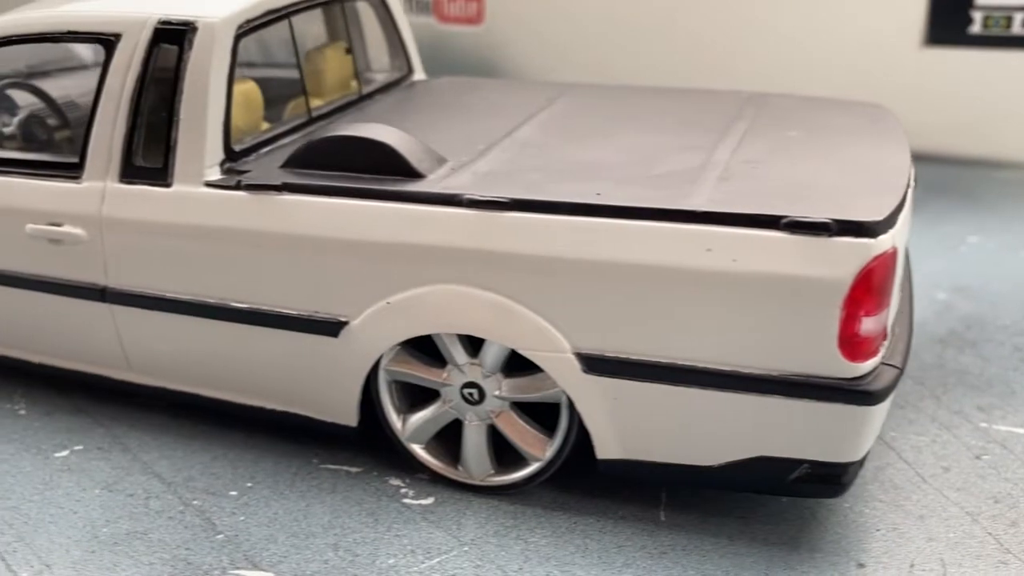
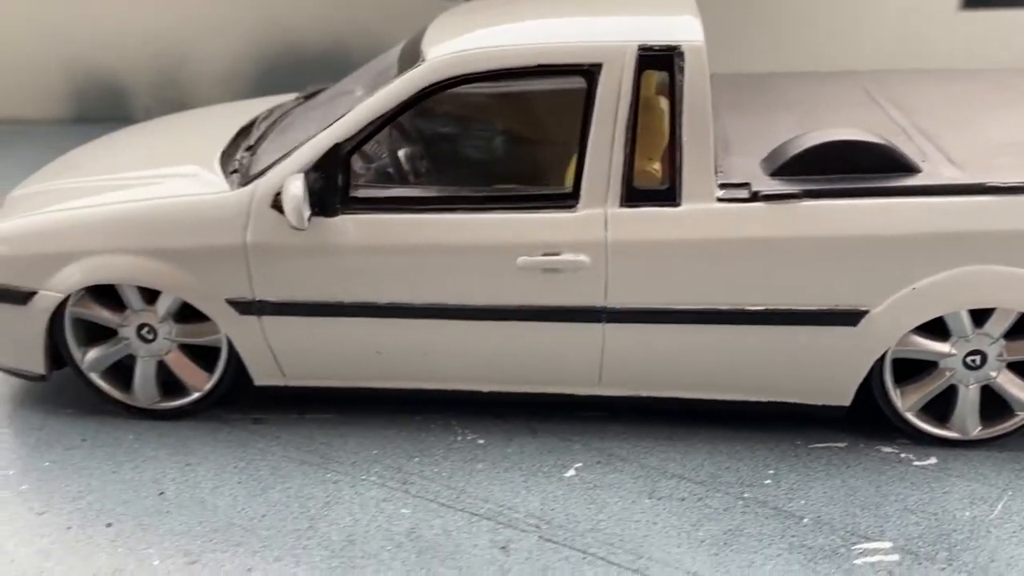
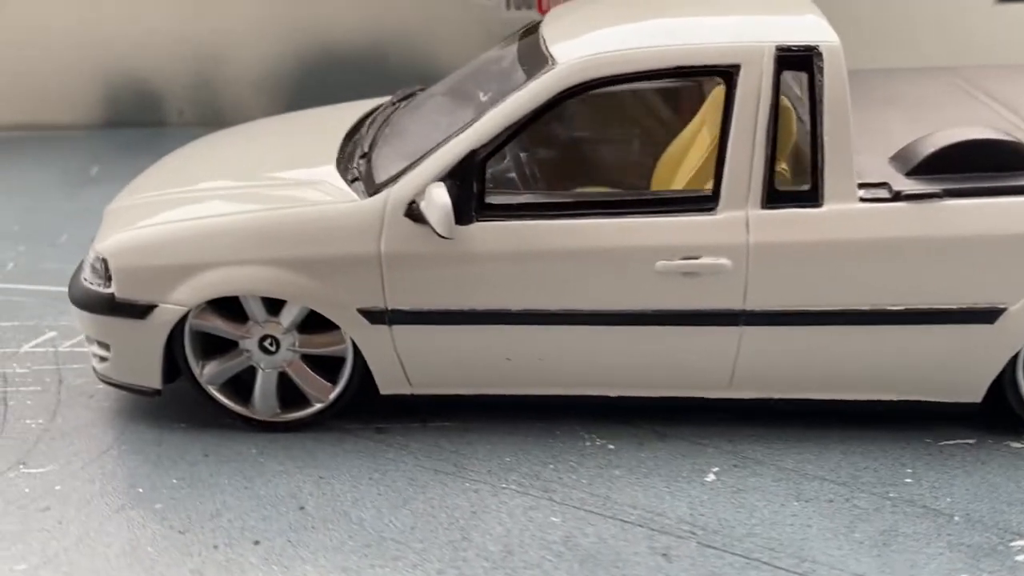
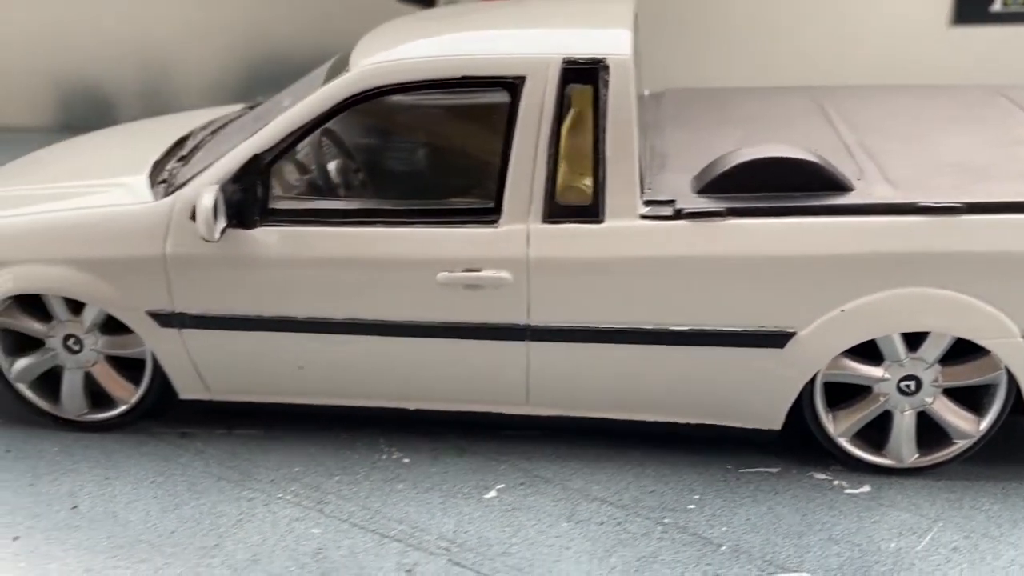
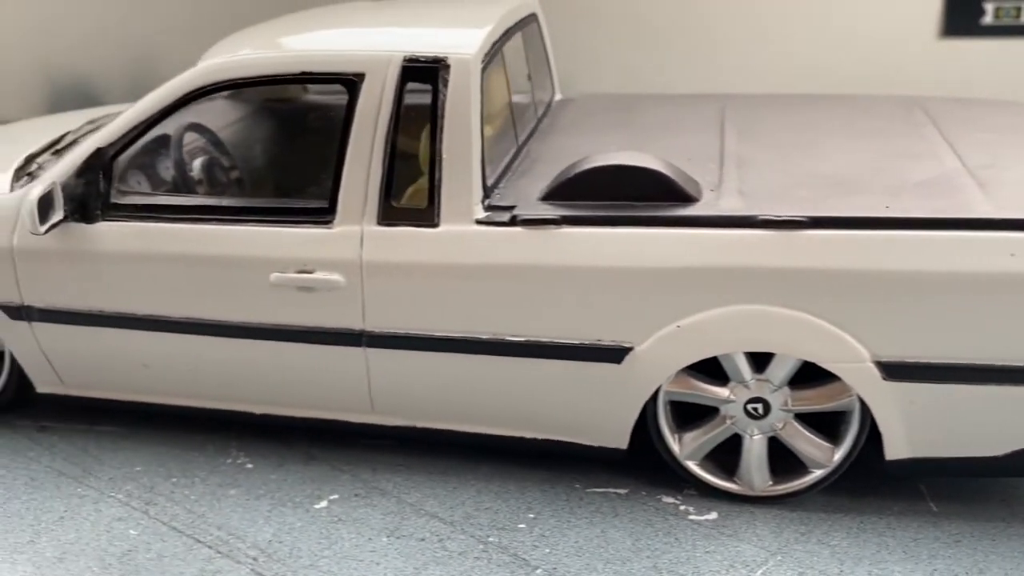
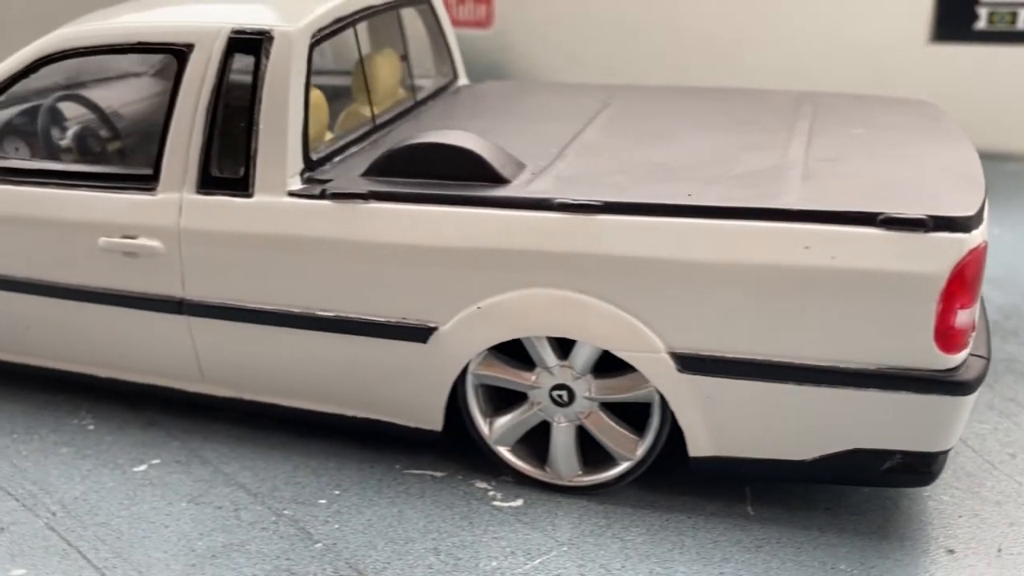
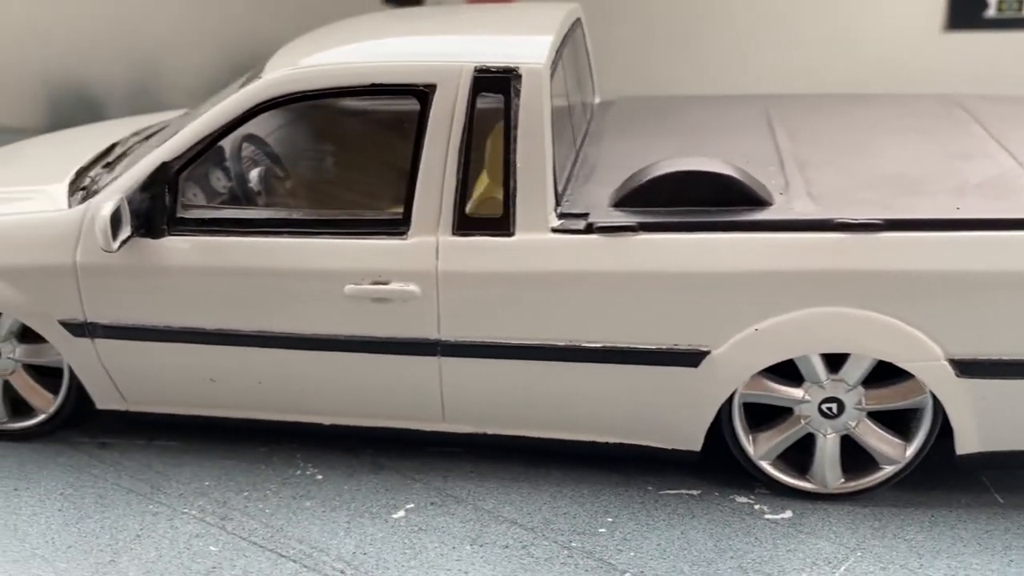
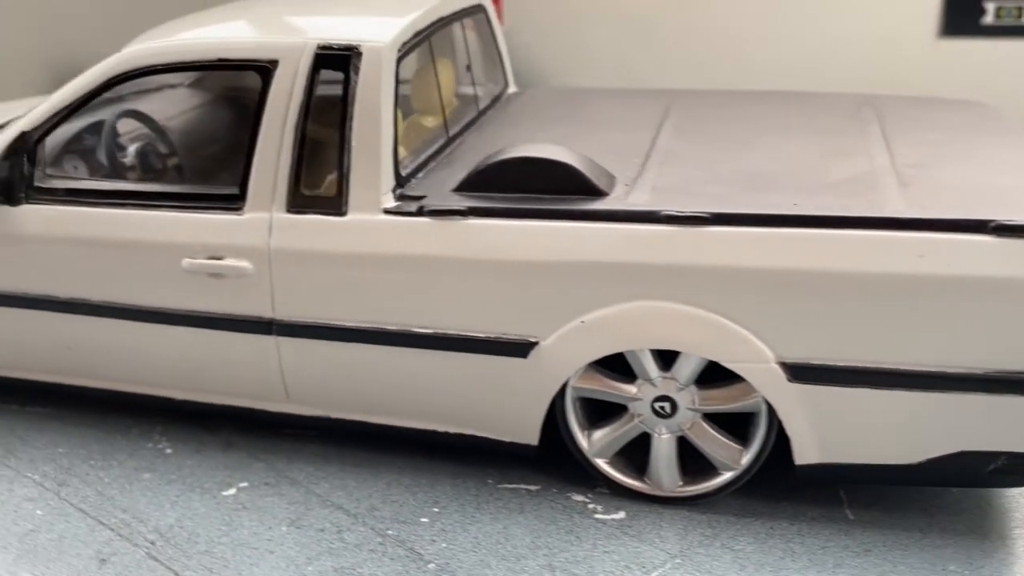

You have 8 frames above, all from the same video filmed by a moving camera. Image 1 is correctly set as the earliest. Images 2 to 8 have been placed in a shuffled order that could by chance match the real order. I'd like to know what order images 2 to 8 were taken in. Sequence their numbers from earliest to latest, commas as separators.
6, 8, 5, 7, 4, 2, 3
